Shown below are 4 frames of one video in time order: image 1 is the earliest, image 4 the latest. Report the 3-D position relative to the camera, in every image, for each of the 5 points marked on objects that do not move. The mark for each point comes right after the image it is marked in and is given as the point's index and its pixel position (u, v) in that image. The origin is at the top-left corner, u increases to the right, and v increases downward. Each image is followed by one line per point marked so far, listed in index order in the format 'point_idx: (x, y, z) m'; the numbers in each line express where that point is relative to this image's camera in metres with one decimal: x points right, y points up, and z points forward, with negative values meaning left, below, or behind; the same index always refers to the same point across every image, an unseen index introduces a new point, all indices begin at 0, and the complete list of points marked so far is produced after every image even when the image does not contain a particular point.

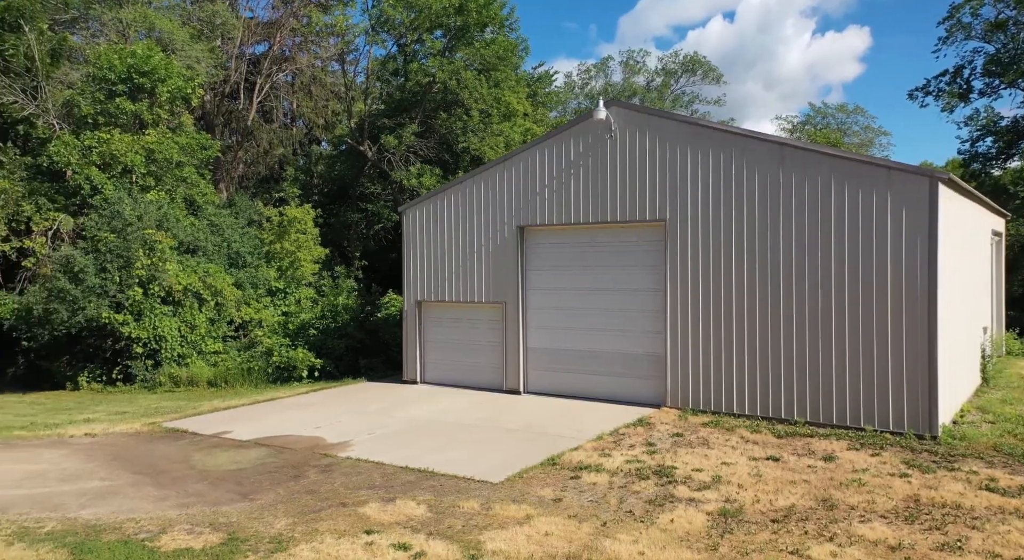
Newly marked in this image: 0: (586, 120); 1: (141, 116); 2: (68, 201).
0: (+1.3, +2.7, +12.3) m
1: (-8.7, +3.9, +17.0) m
2: (-9.8, +1.8, +16.1) m
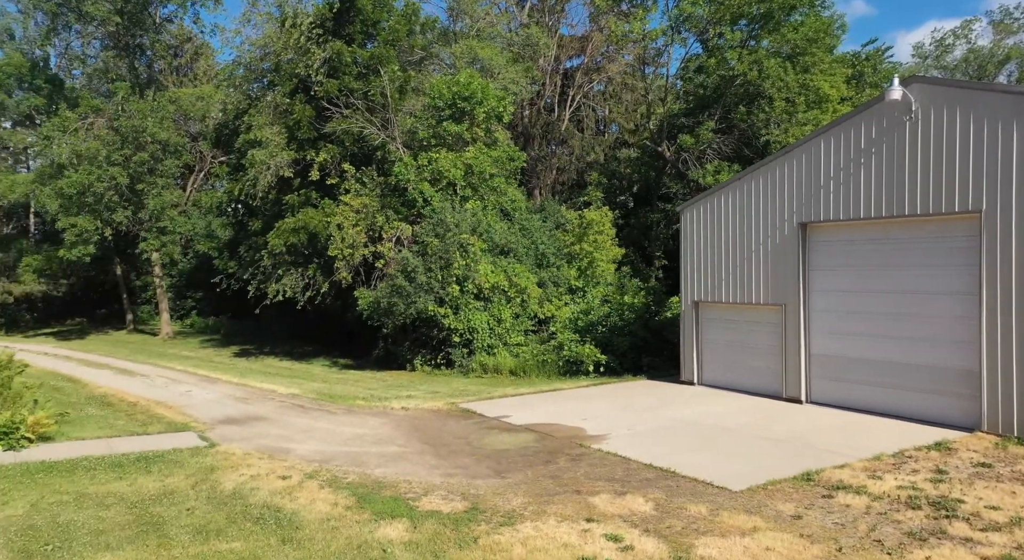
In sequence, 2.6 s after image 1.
0: (+5.6, +2.7, +11.0) m
1: (-1.3, +3.9, +19.5) m
2: (-2.8, +1.8, +19.2) m
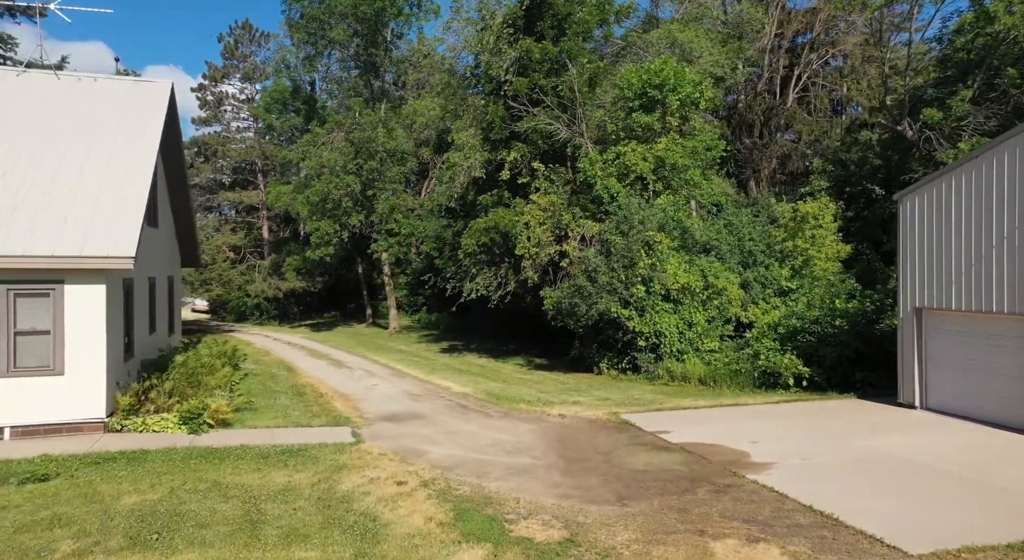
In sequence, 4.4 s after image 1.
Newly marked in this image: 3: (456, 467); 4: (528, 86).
0: (+7.5, +2.7, +8.1) m
1: (+3.6, +3.9, +18.4) m
2: (+2.2, +1.9, +18.5) m
3: (-0.6, -2.2, +8.3) m
4: (+0.4, +5.3, +19.8) m
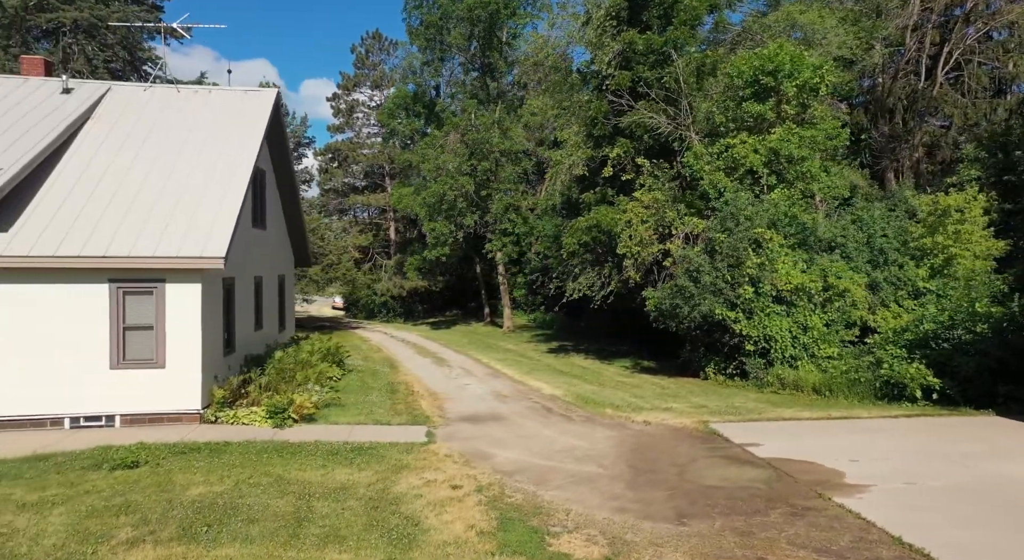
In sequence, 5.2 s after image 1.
0: (+8.0, +2.6, +6.4) m
1: (+6.1, +3.9, +17.2) m
2: (+4.7, +1.9, +17.6) m
3: (+0.1, -2.2, +8.1) m
4: (+3.1, +5.3, +19.2) m
